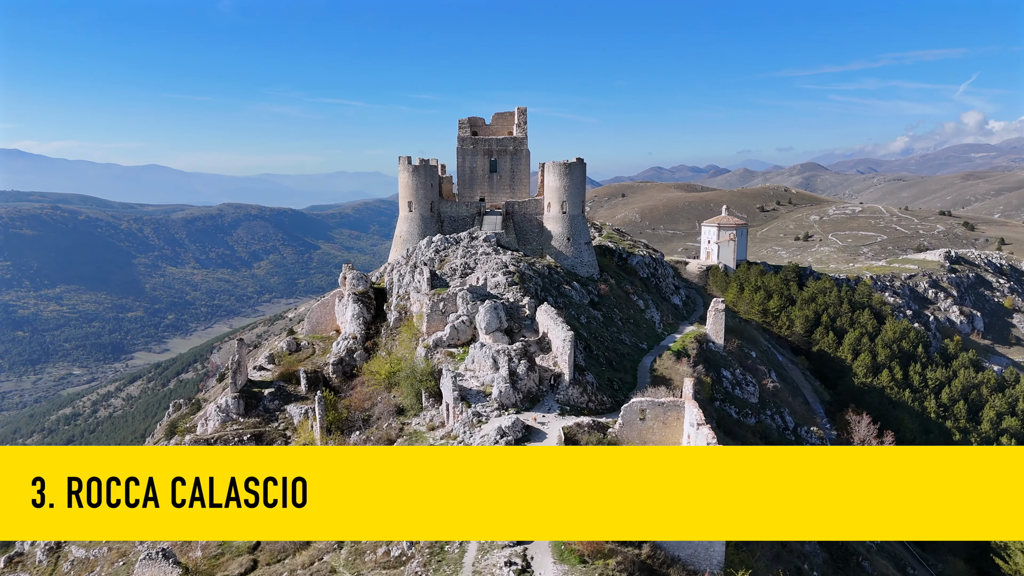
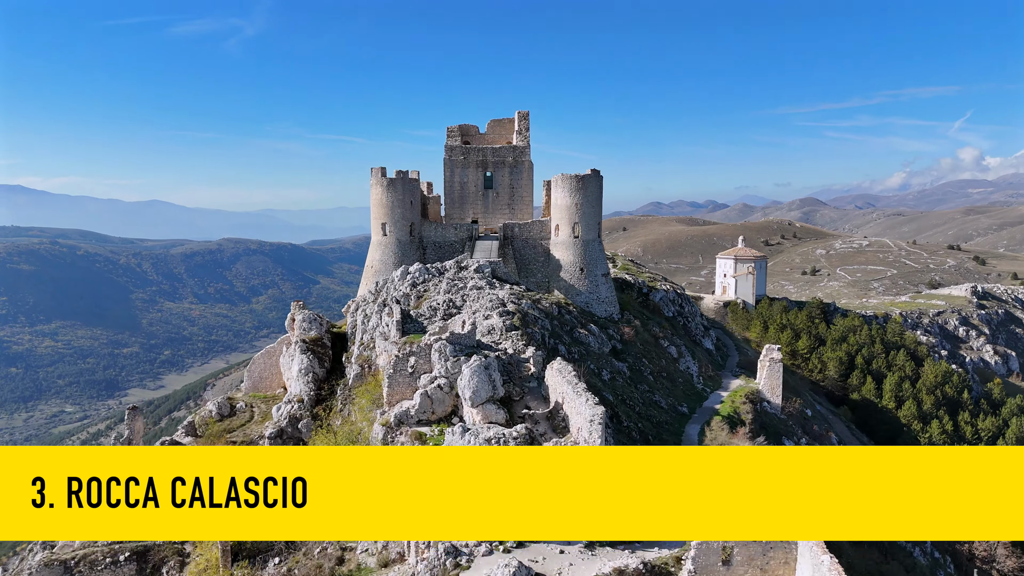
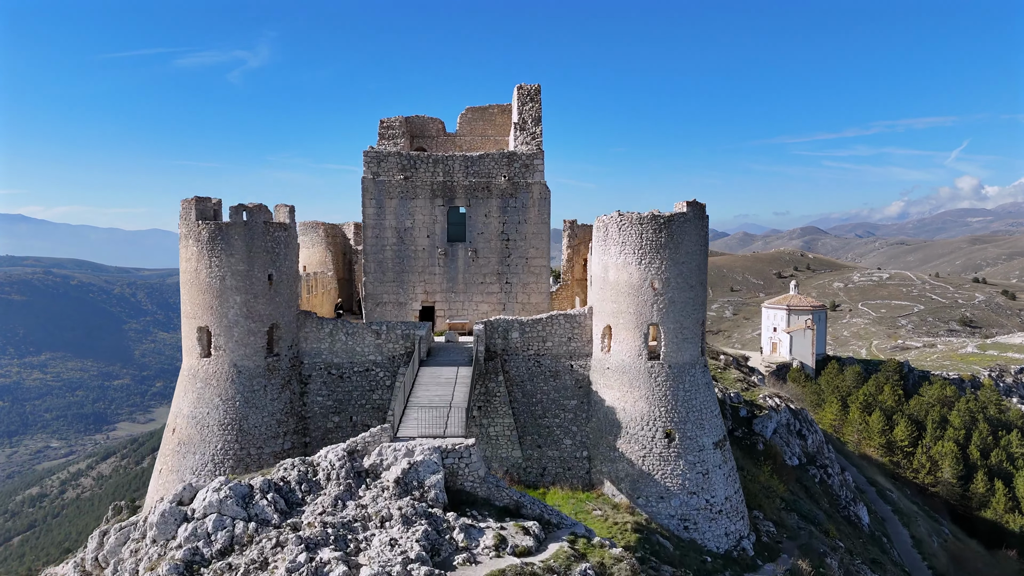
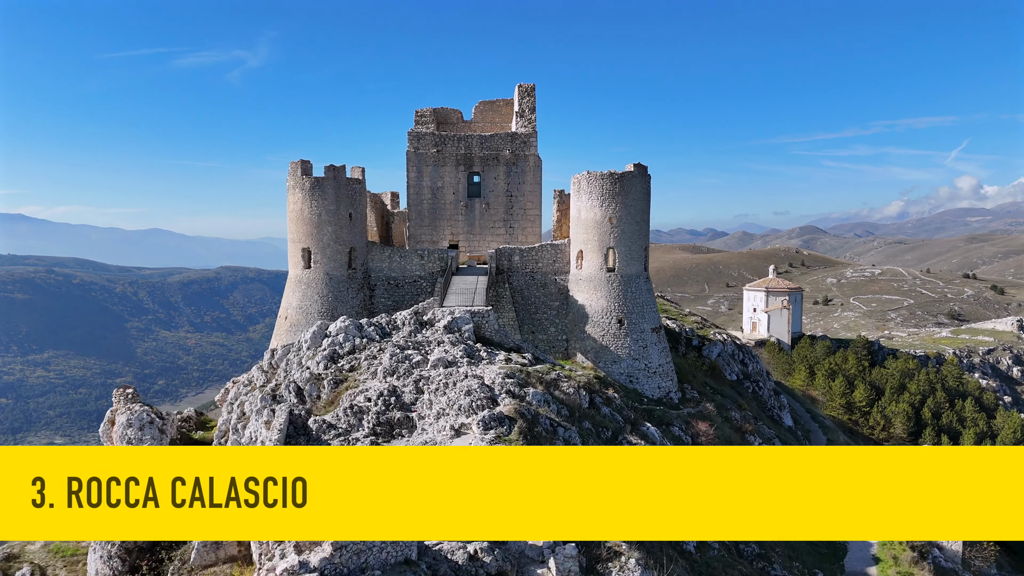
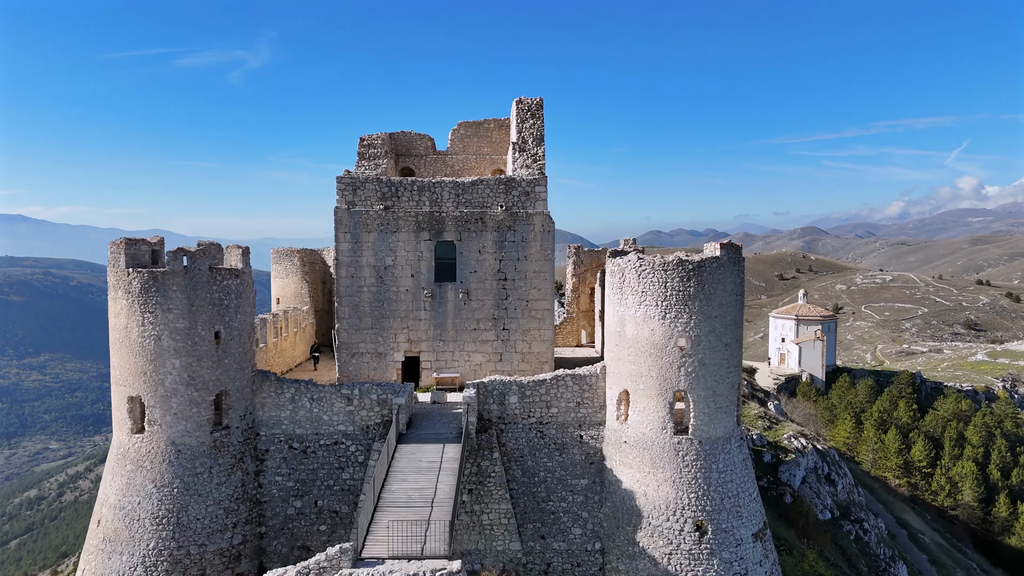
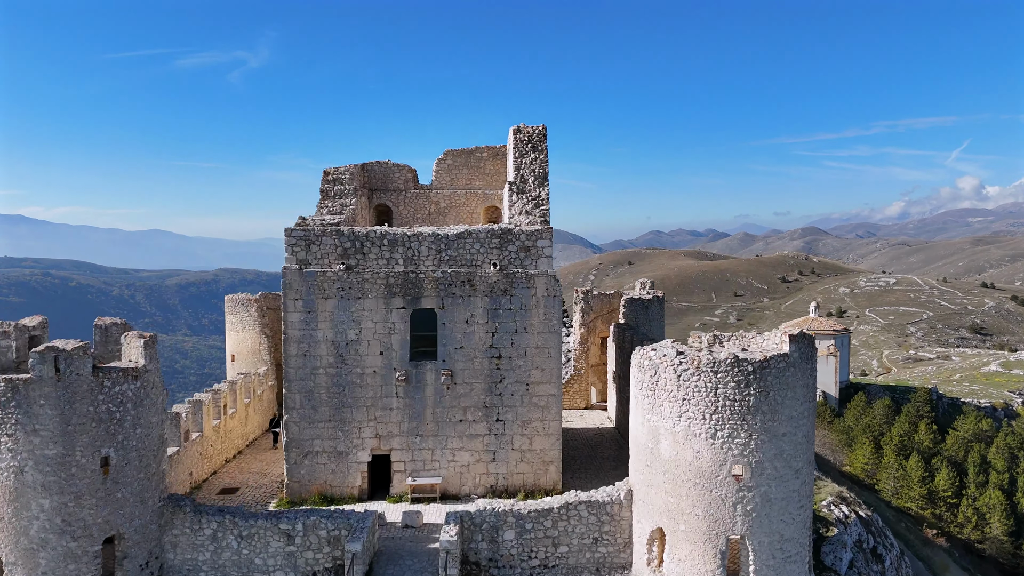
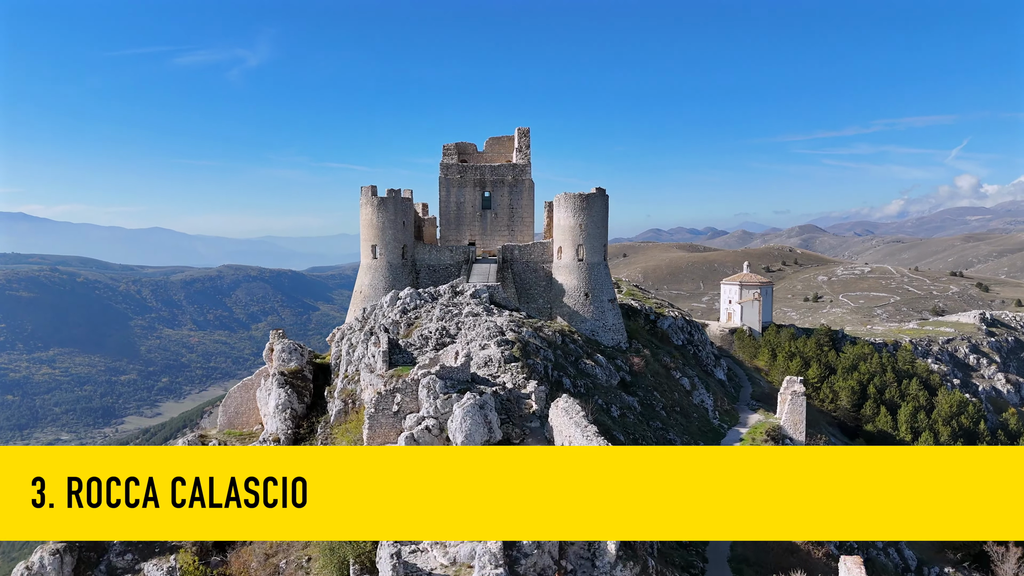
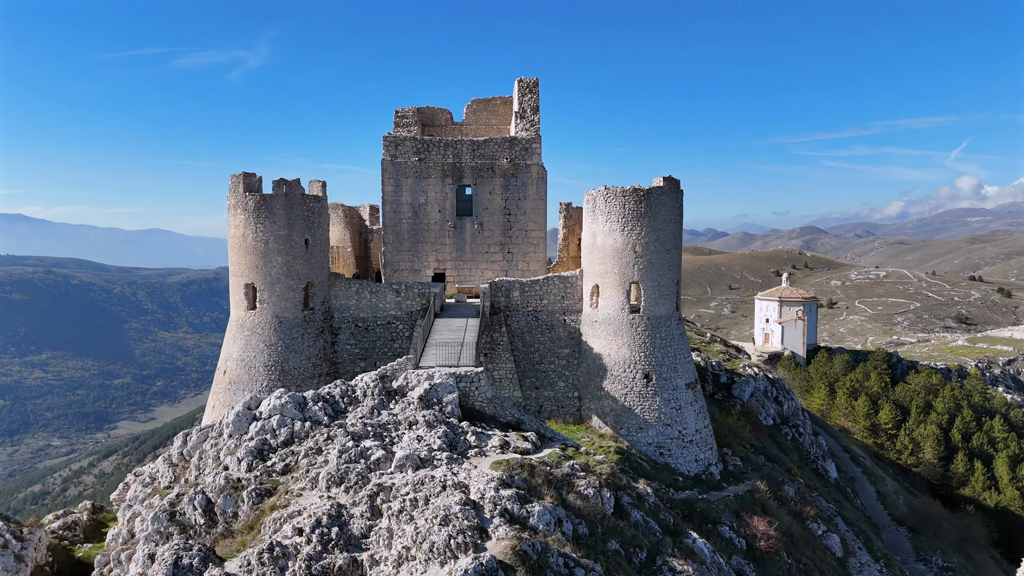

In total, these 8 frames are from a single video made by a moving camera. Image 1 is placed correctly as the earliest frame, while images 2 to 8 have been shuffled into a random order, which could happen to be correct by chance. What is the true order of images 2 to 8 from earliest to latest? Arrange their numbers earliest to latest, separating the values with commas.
2, 7, 4, 8, 3, 5, 6
